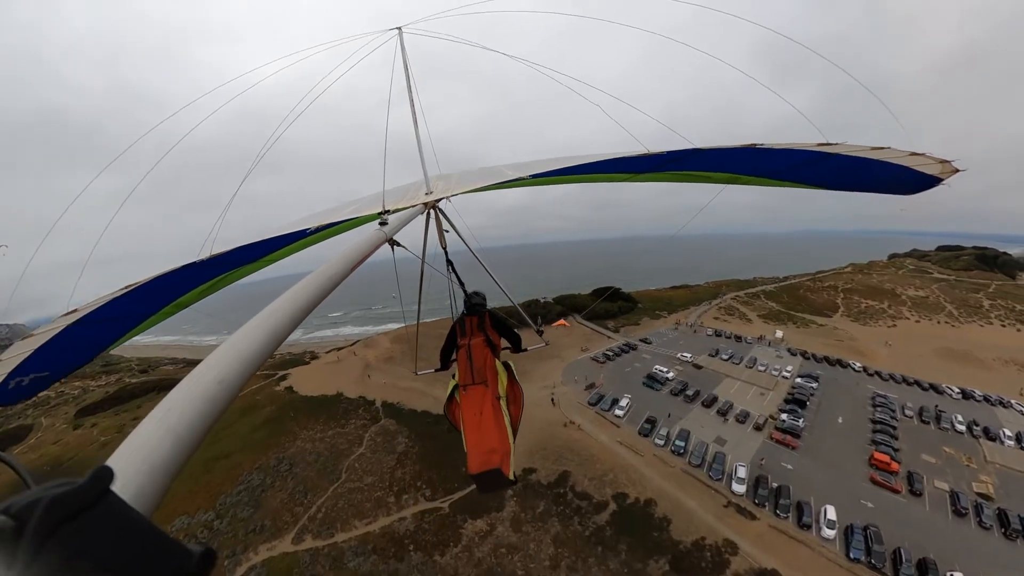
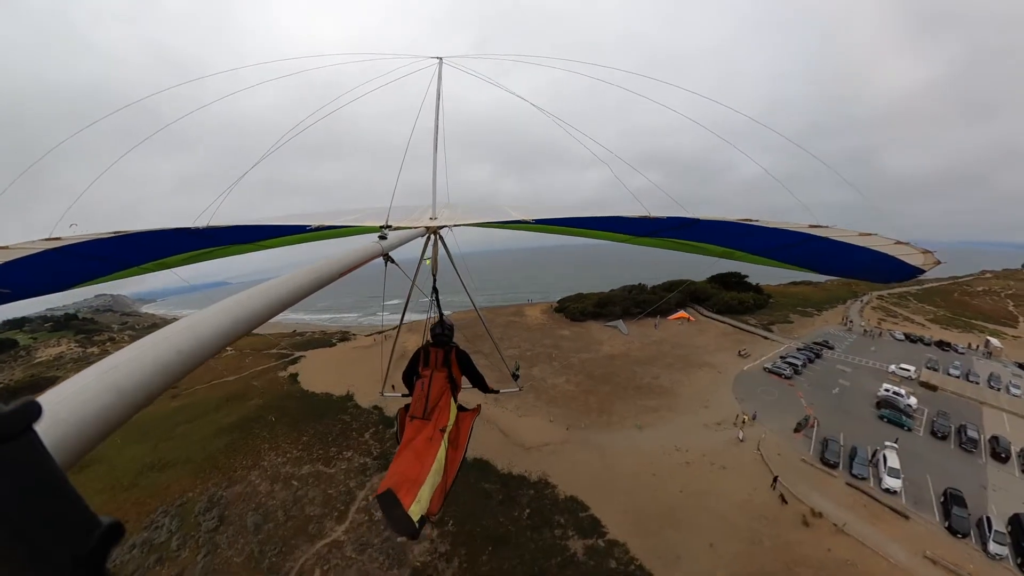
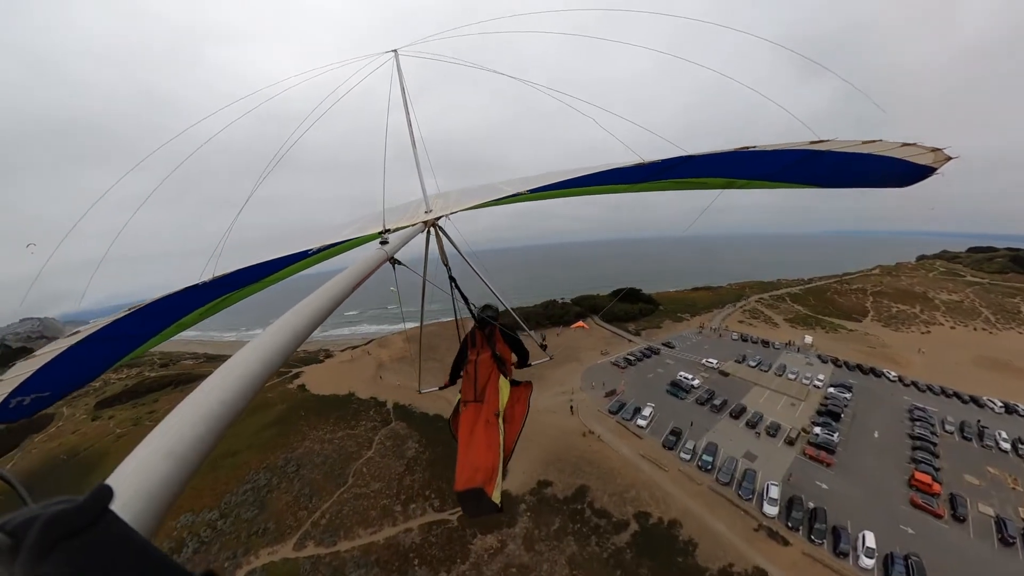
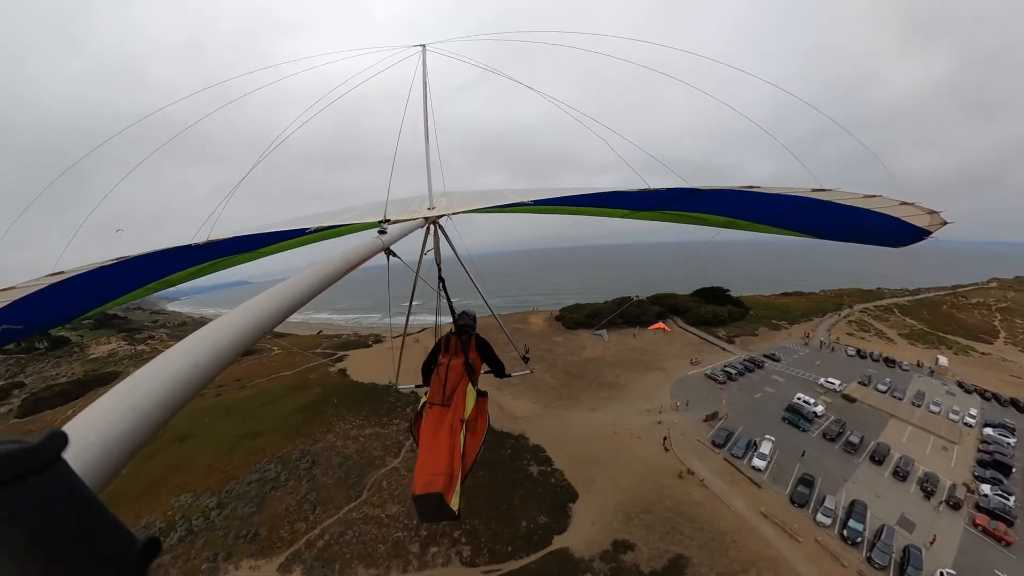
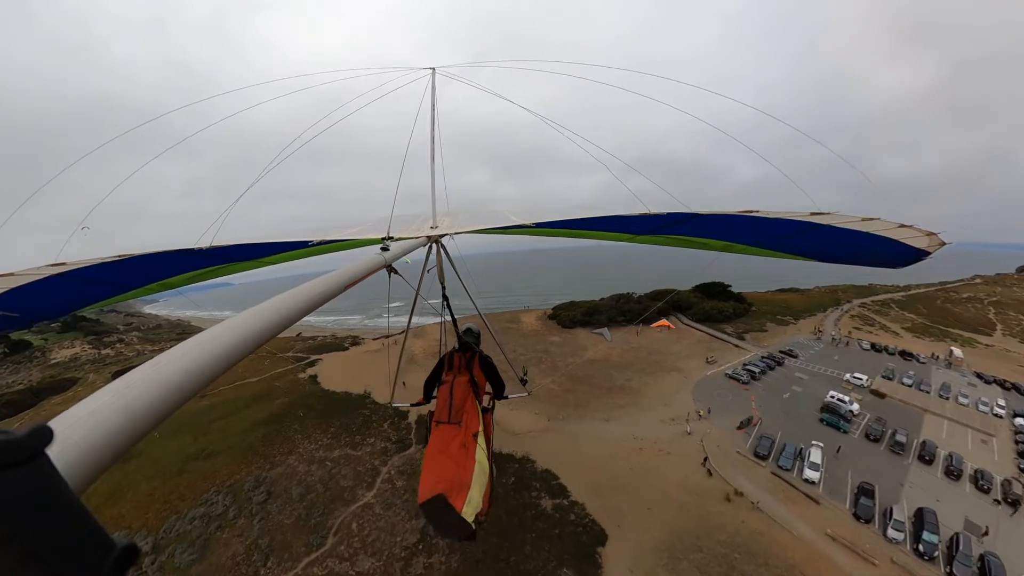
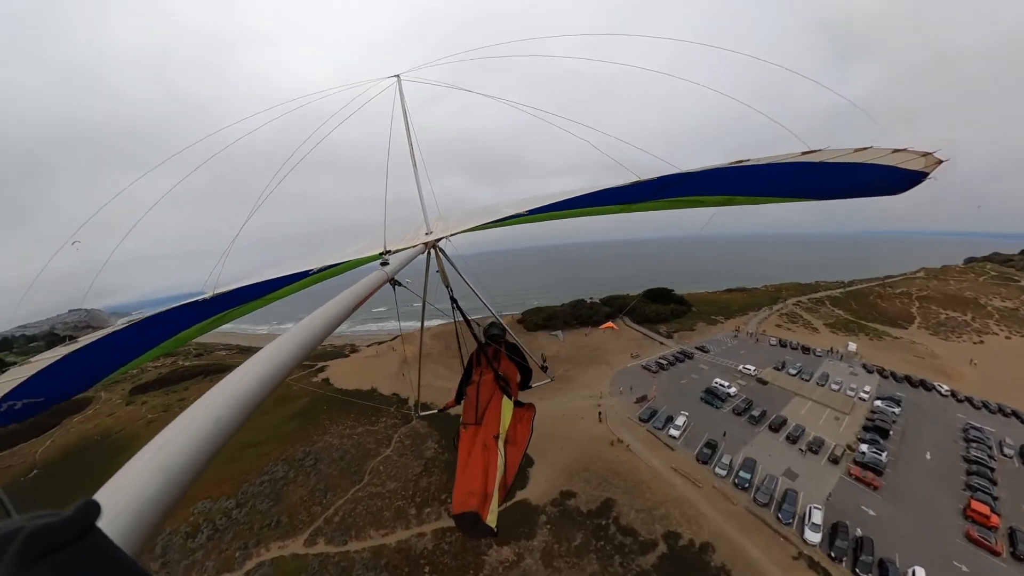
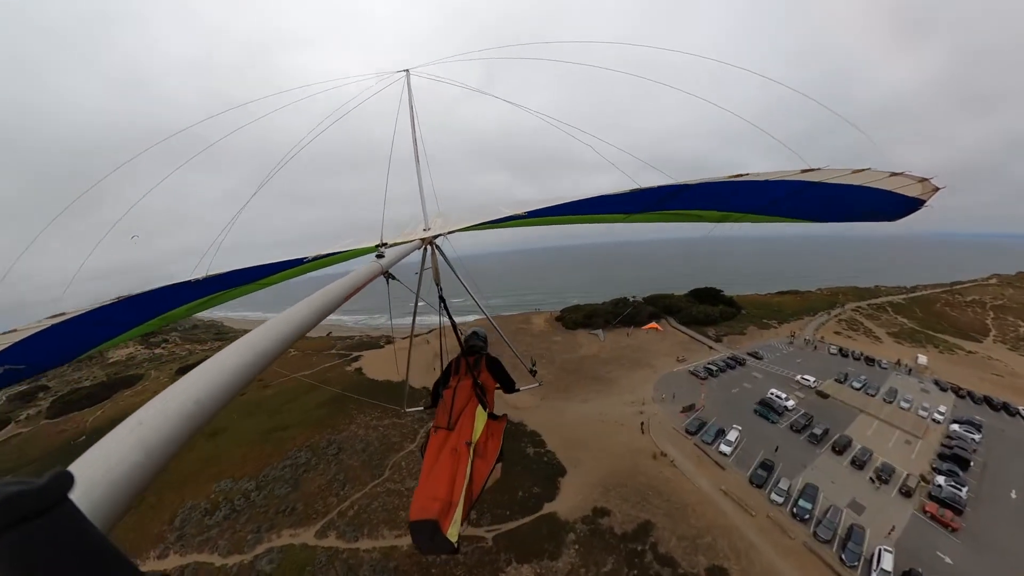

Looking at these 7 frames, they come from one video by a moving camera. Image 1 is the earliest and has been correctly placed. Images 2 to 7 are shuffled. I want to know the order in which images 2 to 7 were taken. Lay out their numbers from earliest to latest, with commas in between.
3, 6, 7, 4, 5, 2
